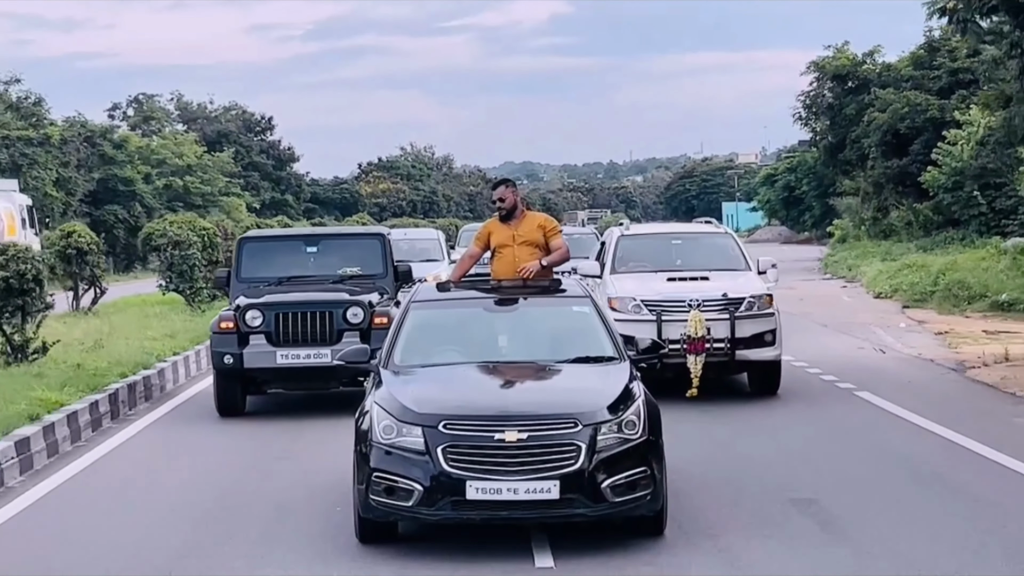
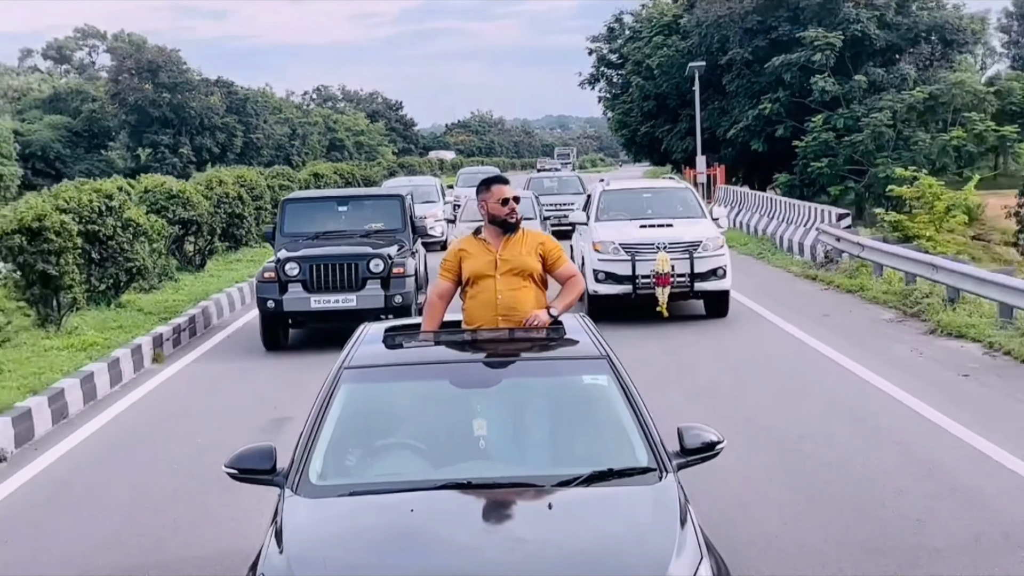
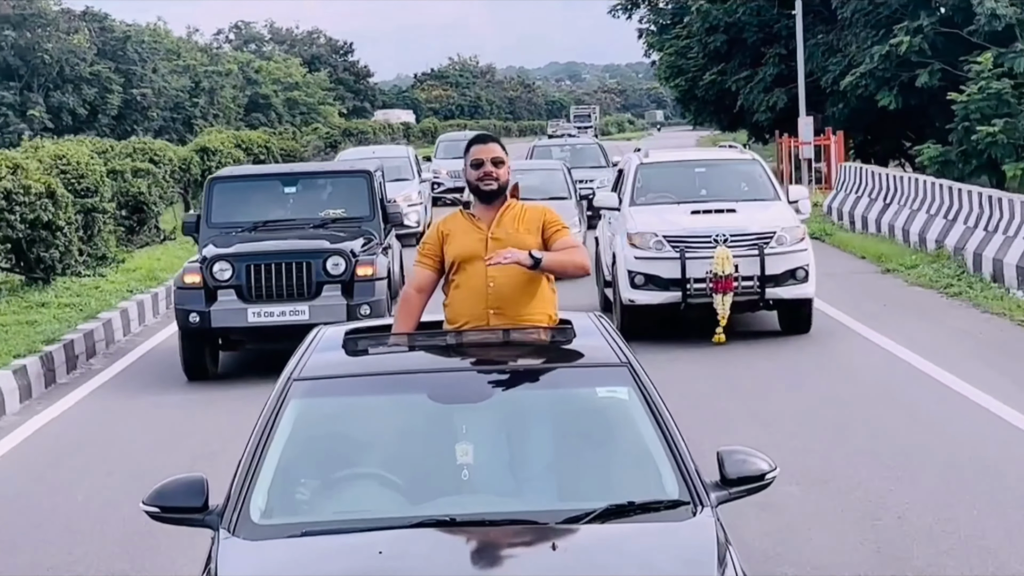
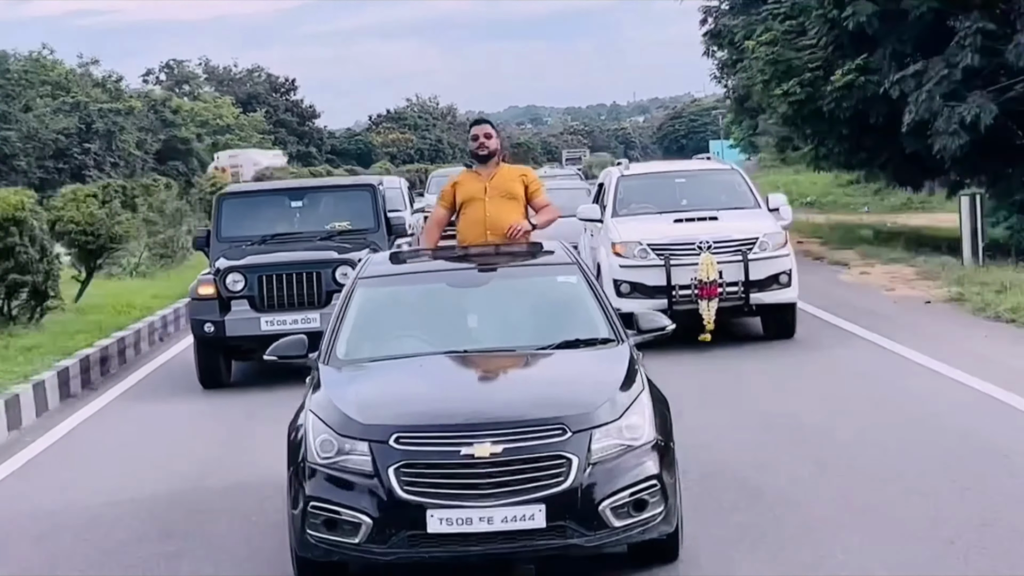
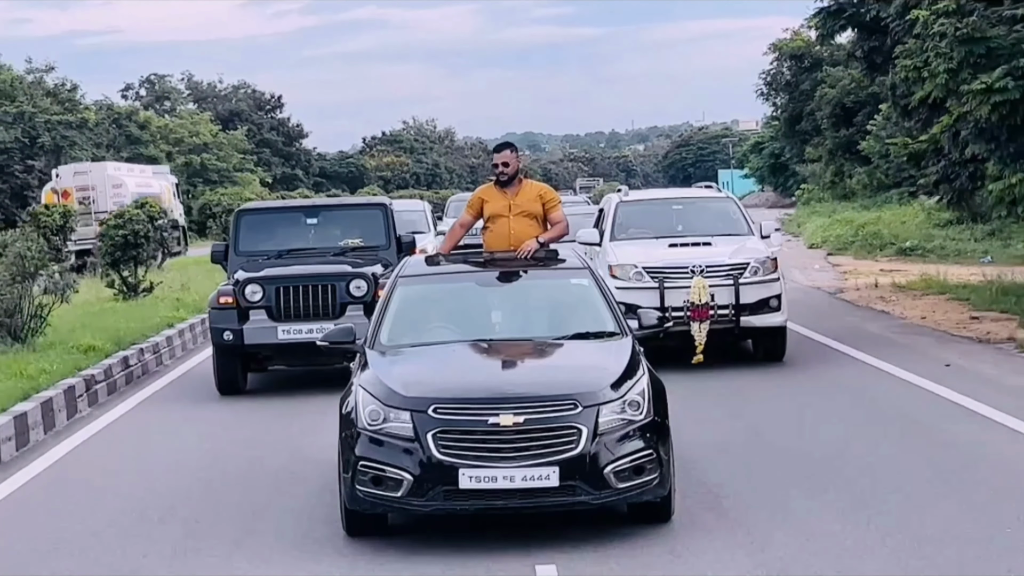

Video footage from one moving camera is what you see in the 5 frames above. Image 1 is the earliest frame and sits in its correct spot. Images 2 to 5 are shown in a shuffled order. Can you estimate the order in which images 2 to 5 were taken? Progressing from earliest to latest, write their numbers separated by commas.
5, 4, 3, 2
